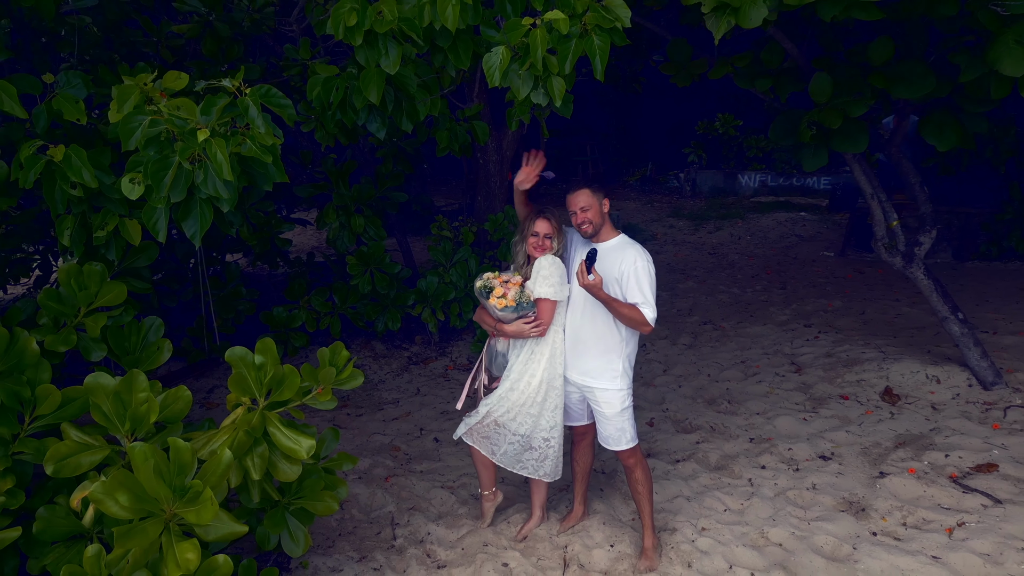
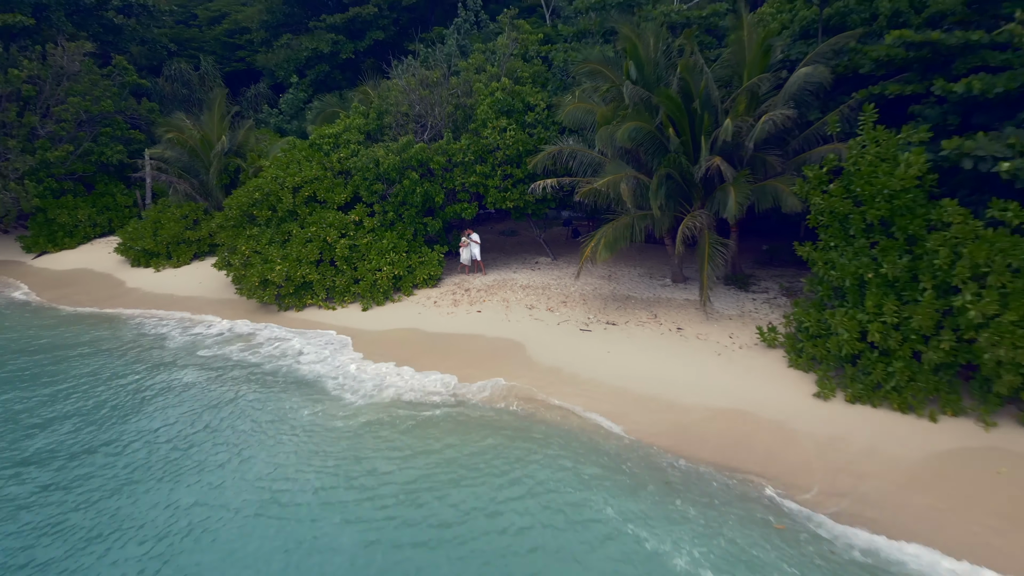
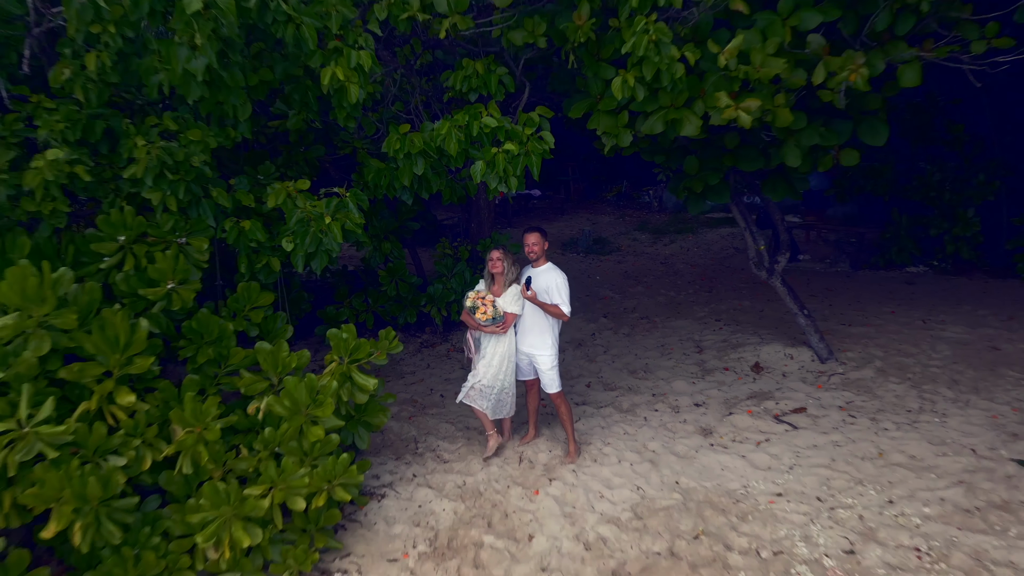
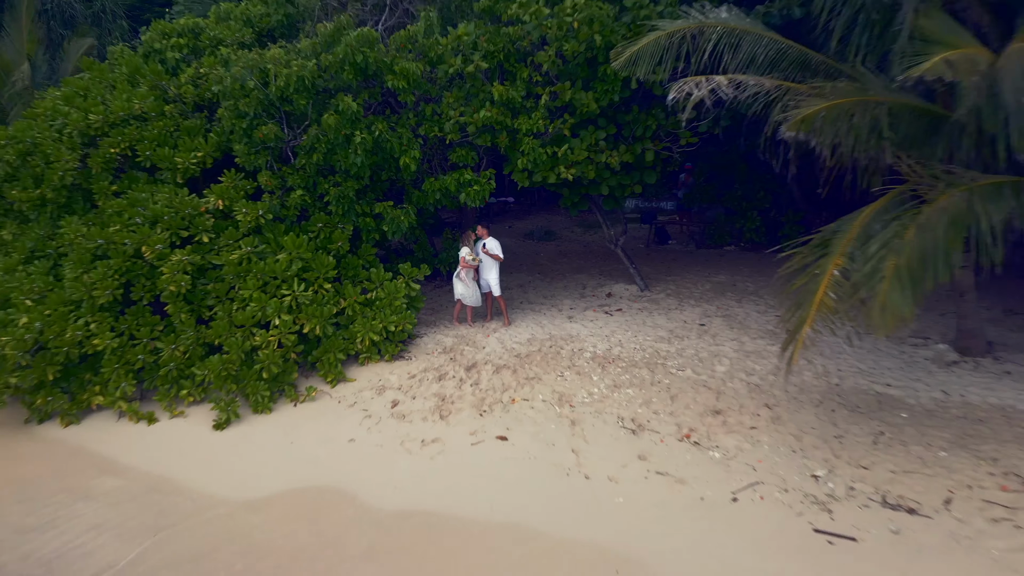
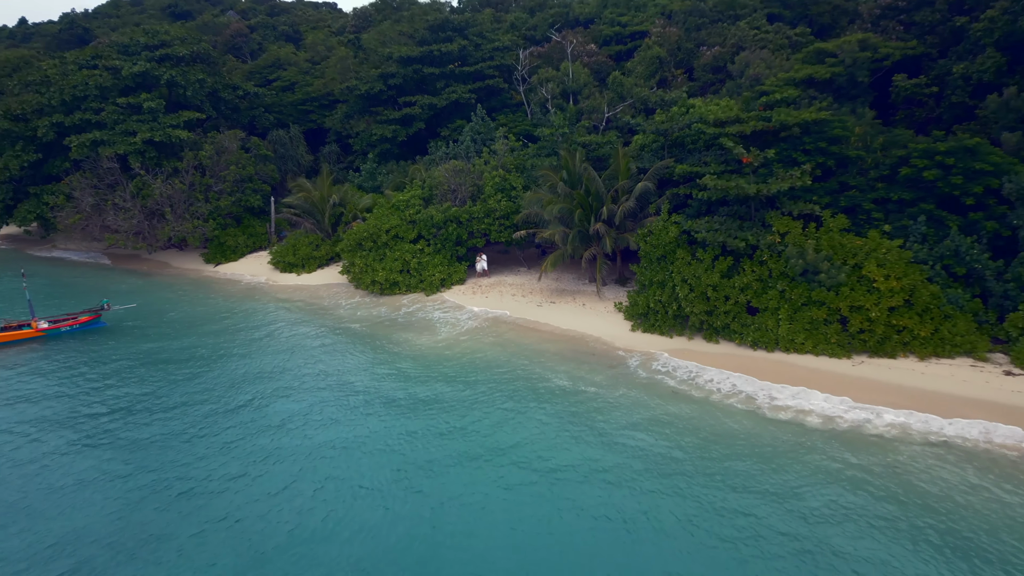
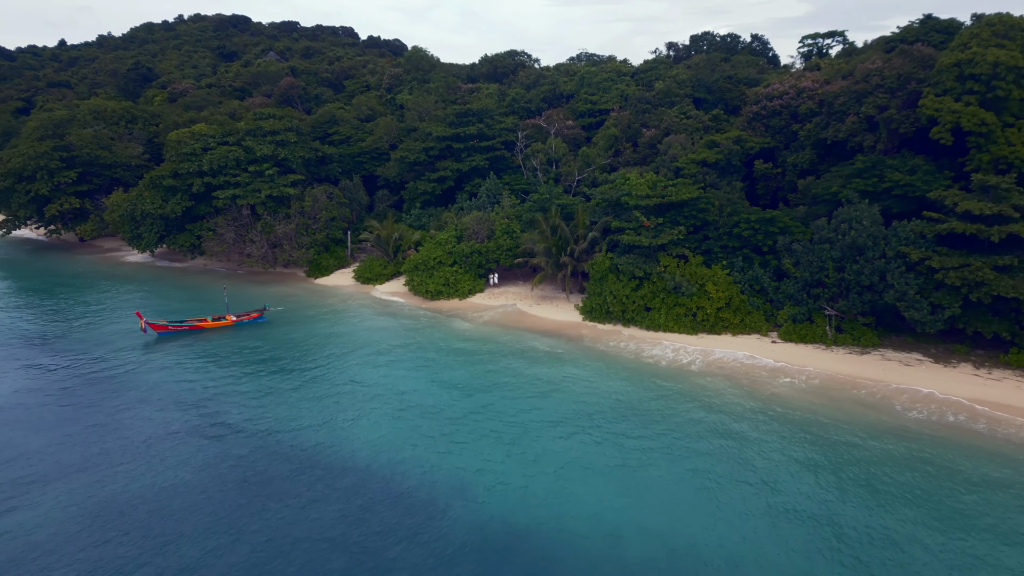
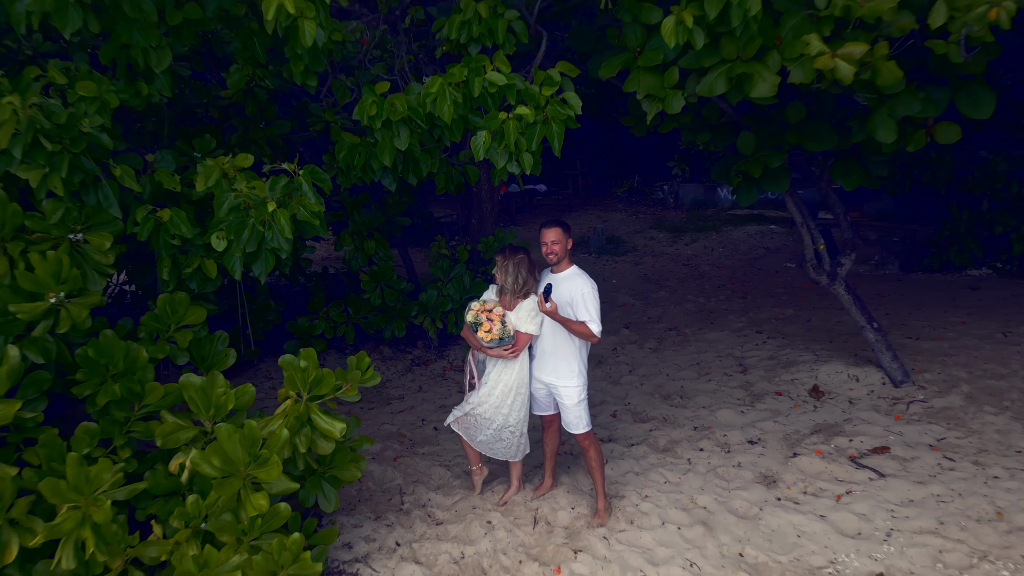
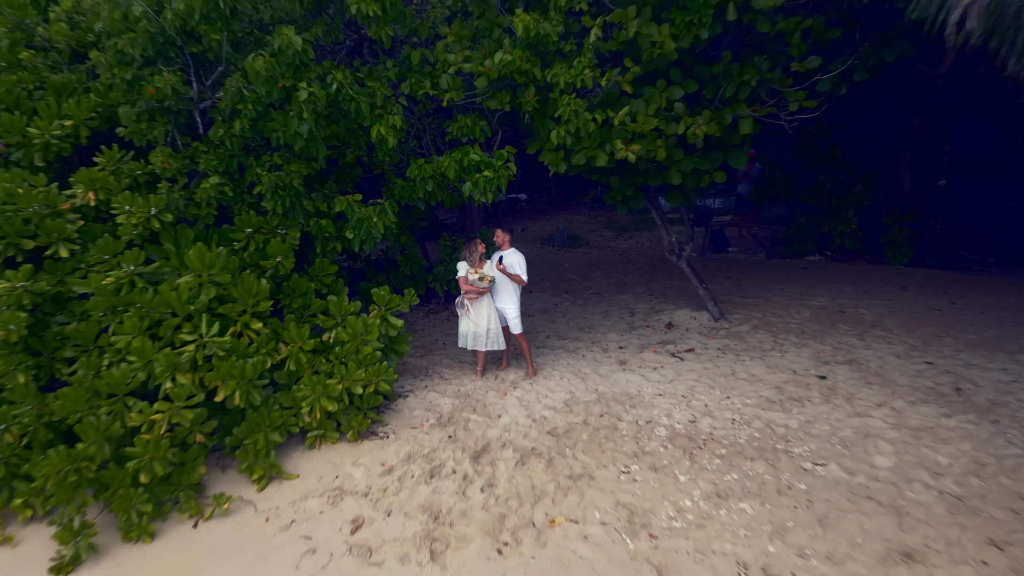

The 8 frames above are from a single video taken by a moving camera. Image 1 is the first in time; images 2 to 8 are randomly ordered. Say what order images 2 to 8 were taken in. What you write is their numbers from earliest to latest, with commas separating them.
7, 3, 8, 4, 2, 5, 6
